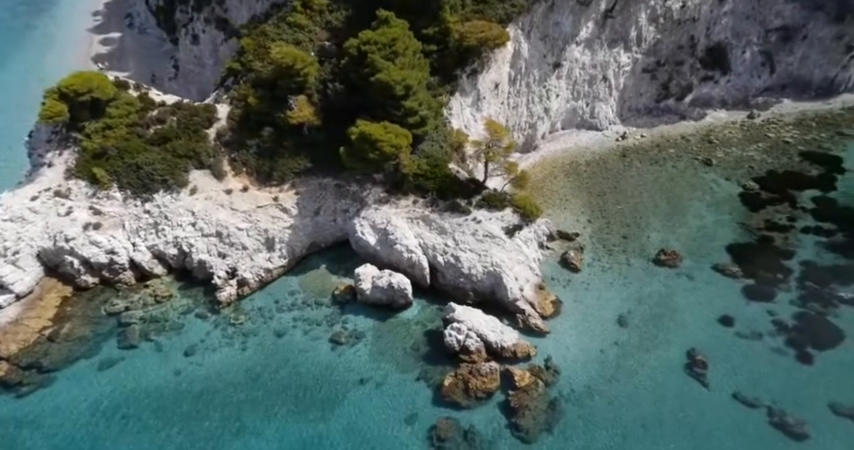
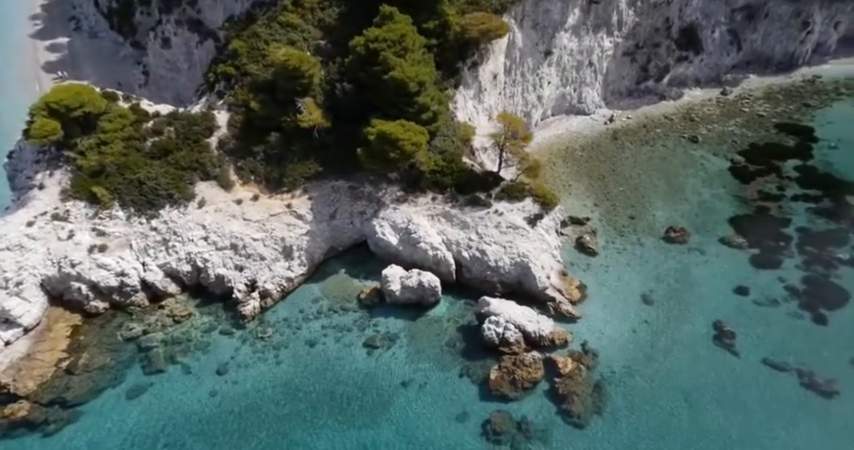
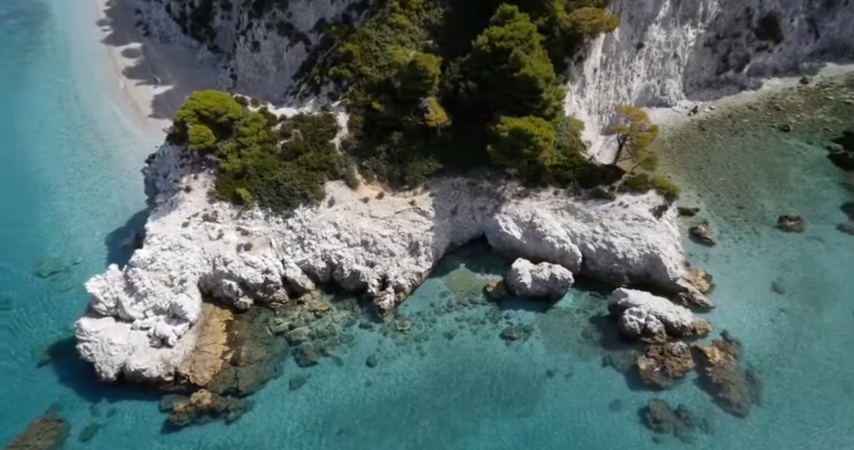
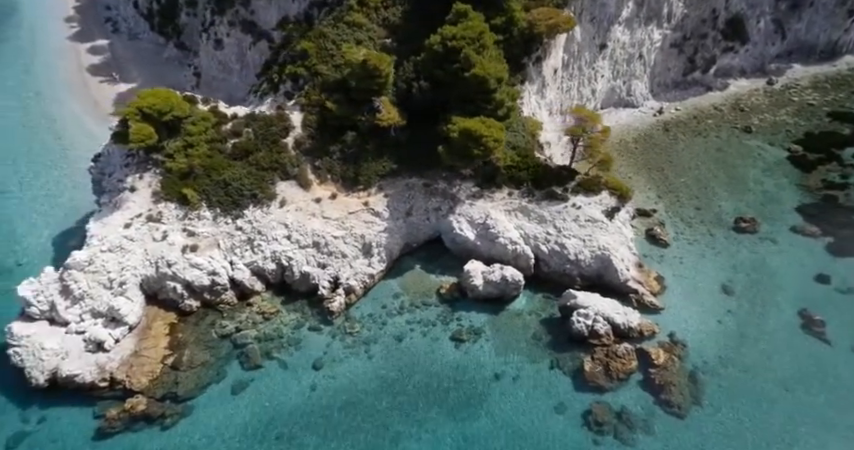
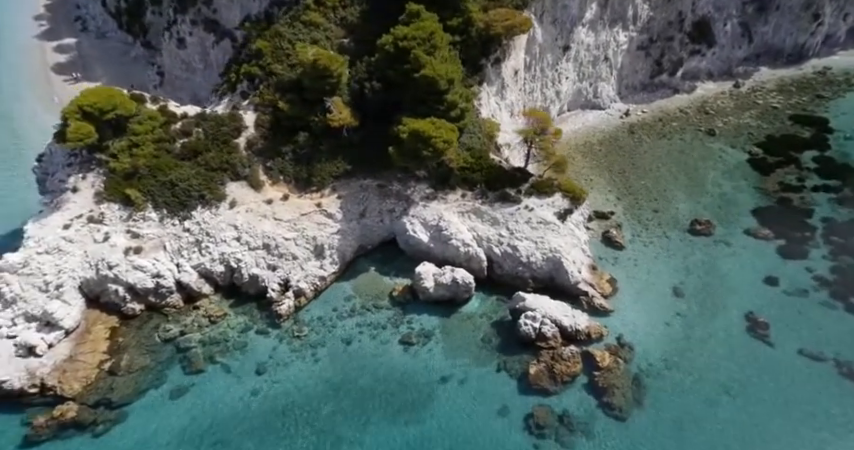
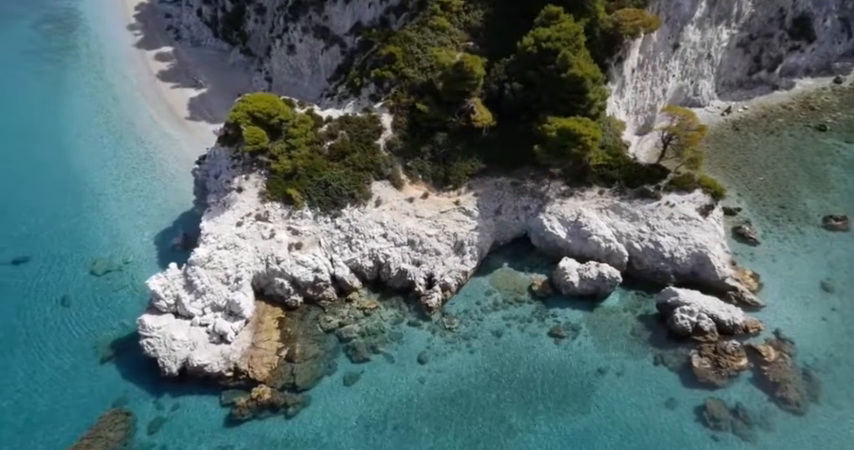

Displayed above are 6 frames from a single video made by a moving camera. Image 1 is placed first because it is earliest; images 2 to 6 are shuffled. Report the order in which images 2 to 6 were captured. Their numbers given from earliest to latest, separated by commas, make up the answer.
2, 5, 4, 3, 6
